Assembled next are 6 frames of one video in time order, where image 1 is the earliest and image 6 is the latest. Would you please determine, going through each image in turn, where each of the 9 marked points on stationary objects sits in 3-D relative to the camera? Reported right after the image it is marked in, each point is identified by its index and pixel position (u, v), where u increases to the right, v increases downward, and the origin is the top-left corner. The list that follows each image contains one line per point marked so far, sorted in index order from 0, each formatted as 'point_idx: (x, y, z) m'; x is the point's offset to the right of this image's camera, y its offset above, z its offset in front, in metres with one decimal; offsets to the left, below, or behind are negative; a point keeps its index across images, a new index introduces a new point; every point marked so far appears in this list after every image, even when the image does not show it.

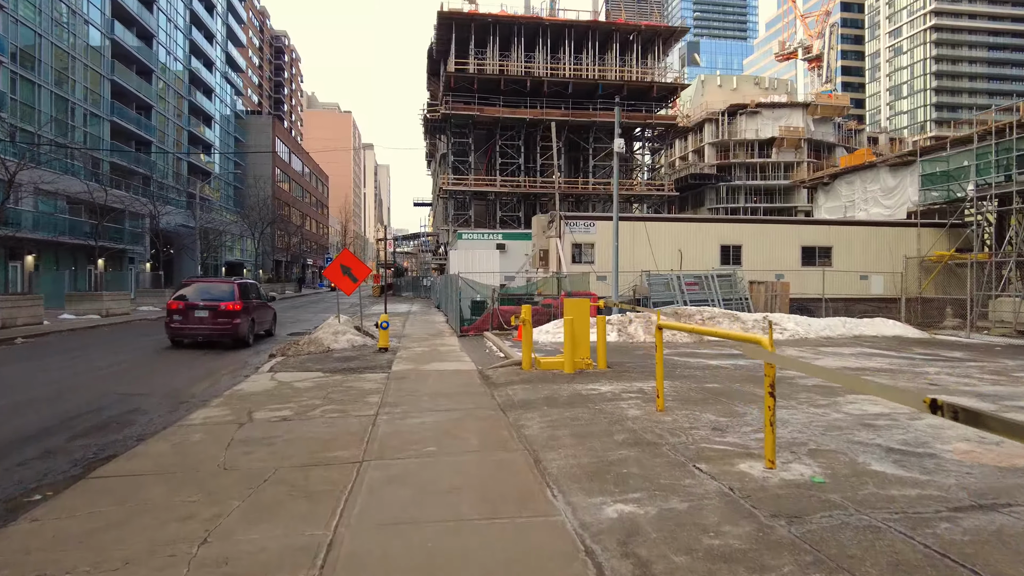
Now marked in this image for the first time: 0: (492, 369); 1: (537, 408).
0: (-0.3, -1.3, +11.5) m
1: (+0.3, -1.4, +8.0) m
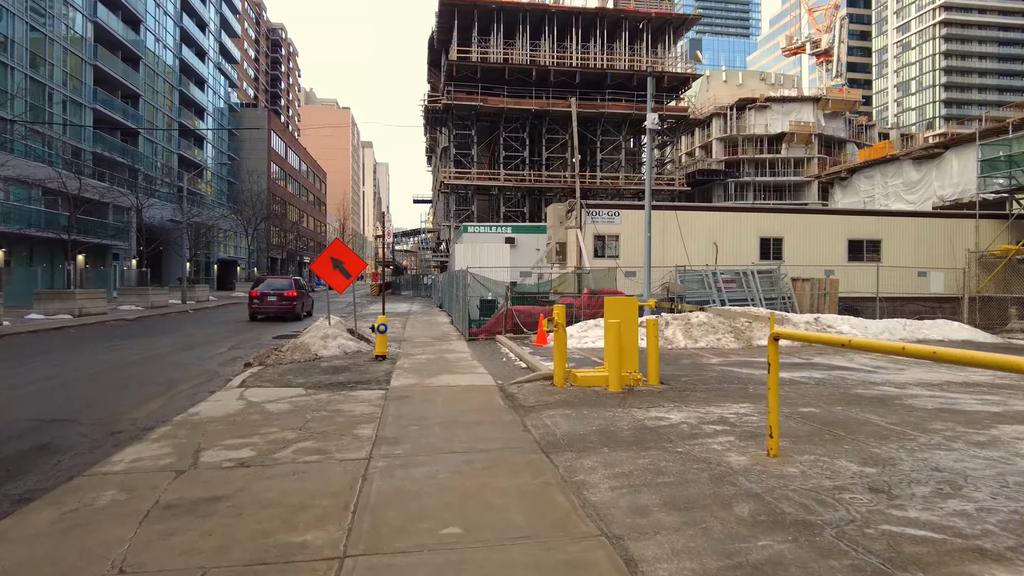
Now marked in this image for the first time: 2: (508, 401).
0: (+0.1, -1.3, +9.3) m
1: (+0.7, -1.3, +5.8) m
2: (0.0, -1.3, +8.1) m
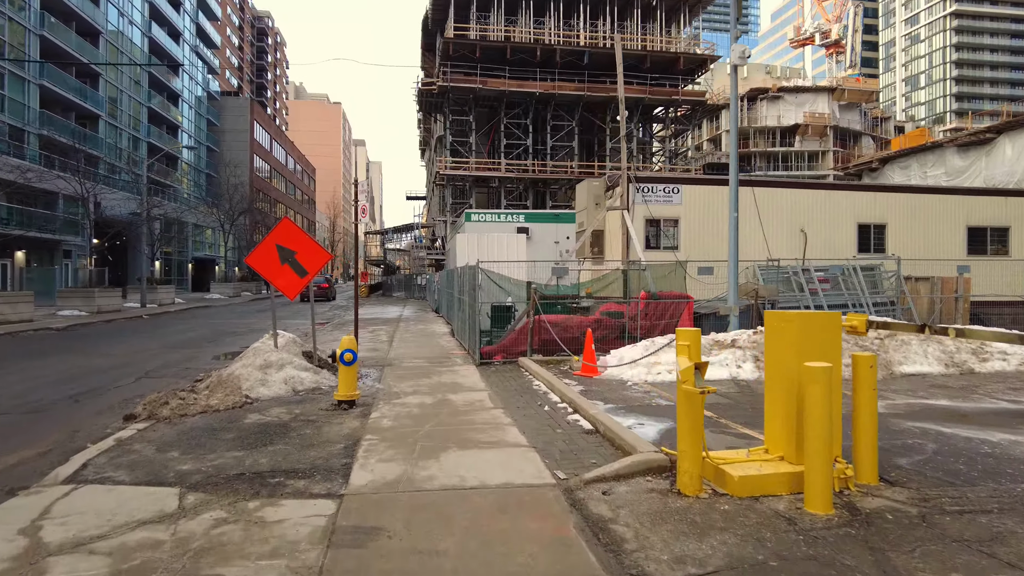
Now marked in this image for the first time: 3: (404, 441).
0: (+0.6, -1.3, +4.7) m
1: (+1.2, -1.4, +1.2) m
2: (+0.5, -1.4, +3.5) m
3: (-0.9, -1.3, +6.0) m
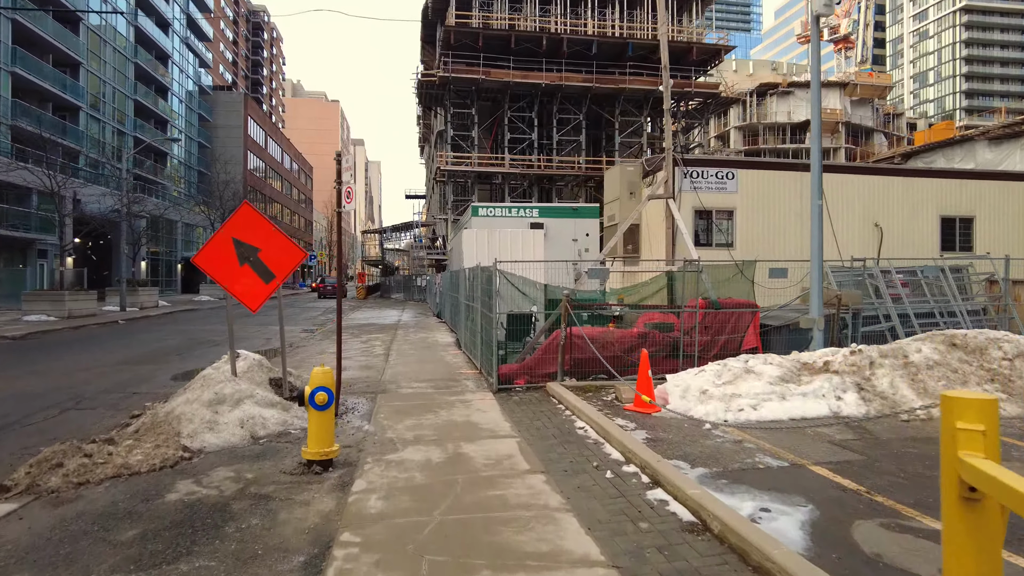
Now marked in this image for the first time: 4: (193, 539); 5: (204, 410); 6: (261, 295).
0: (+0.9, -1.4, +2.4) m
1: (+1.6, -1.5, -1.1) m
2: (+0.9, -1.4, +1.2) m
3: (-0.6, -1.4, +3.7) m
4: (-1.9, -1.4, +4.0) m
5: (-2.9, -1.1, +6.5) m
6: (-2.6, -0.1, +7.3) m
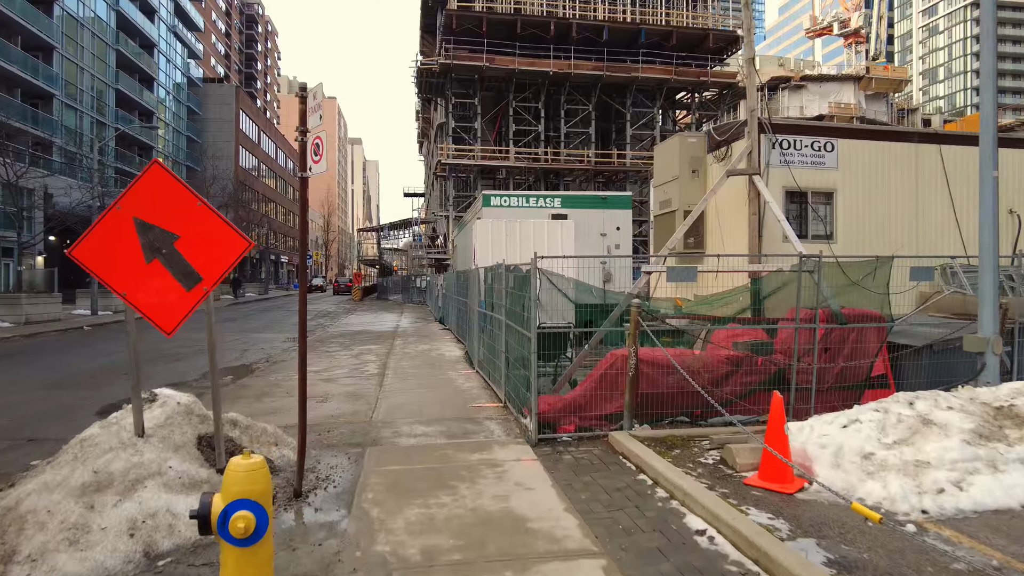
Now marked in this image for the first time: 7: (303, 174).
0: (+1.4, -1.5, -0.3) m
1: (+2.0, -1.5, -3.8) m
2: (+1.3, -1.5, -1.4) m
3: (-0.2, -1.5, +1.1) m
4: (-1.4, -1.5, +1.3) m
5: (-2.5, -1.2, +3.8) m
6: (-2.2, -0.1, +4.6) m
7: (-1.4, +0.8, +4.7) m
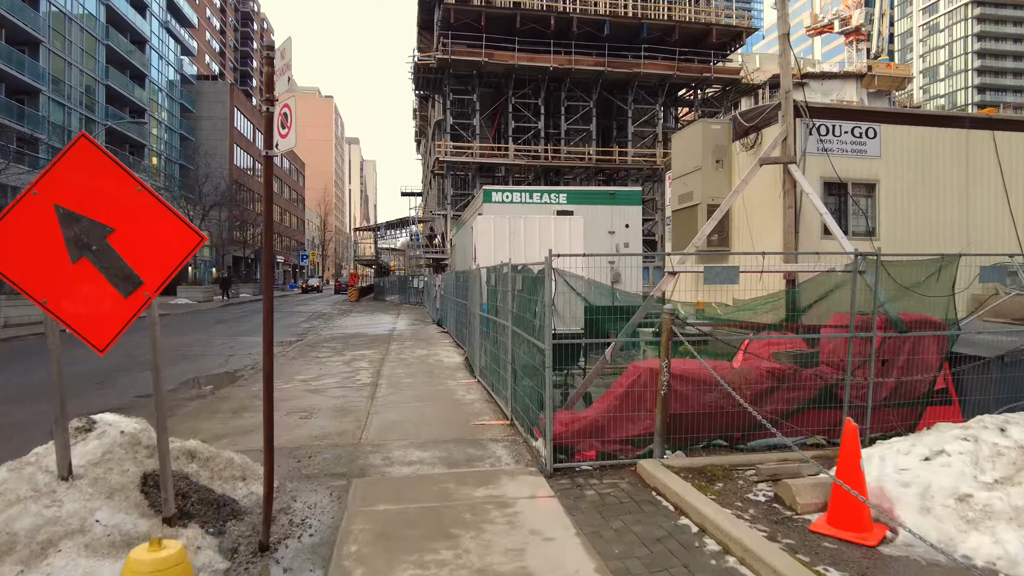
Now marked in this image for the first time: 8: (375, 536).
0: (+1.5, -1.5, -1.2) m
1: (+2.2, -1.5, -4.7) m
2: (+1.4, -1.5, -2.3) m
3: (-0.1, -1.5, +0.1) m
4: (-1.3, -1.5, +0.4) m
5: (-2.4, -1.2, +2.9) m
6: (-2.1, -0.2, +3.7) m
7: (-1.3, +0.8, +3.8) m
8: (-0.8, -1.5, +4.1) m
